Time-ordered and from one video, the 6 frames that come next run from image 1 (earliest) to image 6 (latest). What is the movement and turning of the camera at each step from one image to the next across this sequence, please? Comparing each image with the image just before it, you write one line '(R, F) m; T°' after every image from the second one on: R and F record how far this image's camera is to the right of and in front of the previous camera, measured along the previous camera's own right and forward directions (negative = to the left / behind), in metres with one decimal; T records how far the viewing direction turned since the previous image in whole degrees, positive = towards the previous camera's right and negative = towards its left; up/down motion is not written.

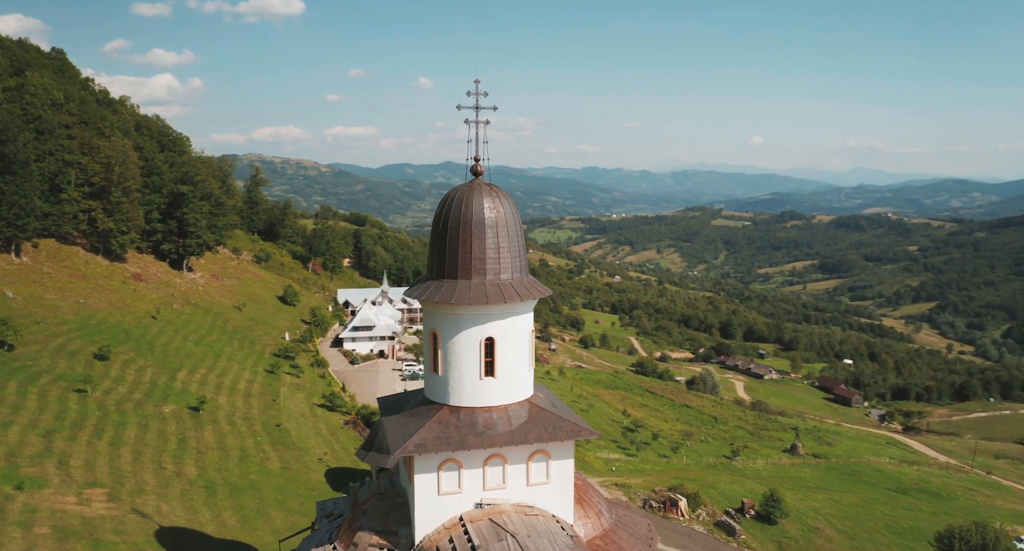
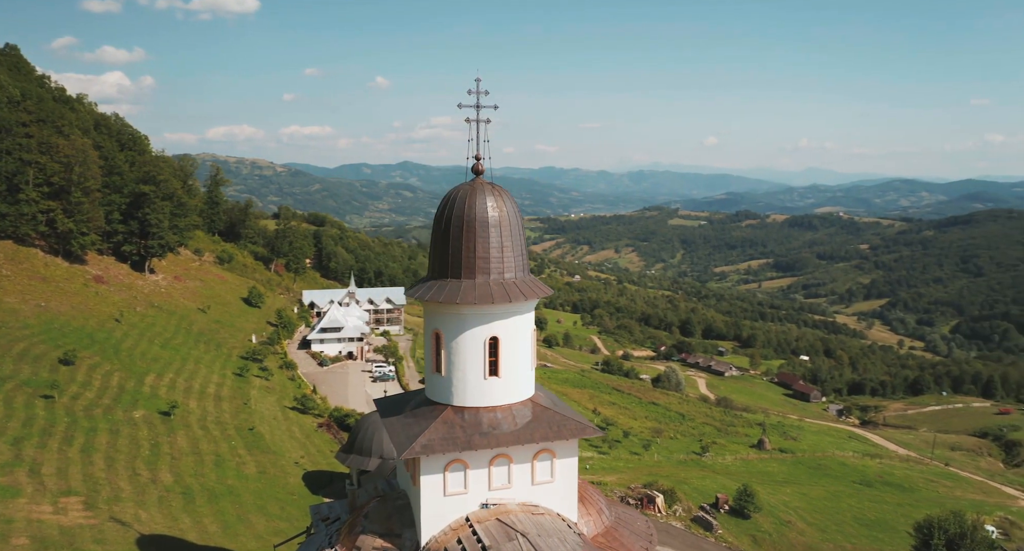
(-0.7, +0.1) m; +3°
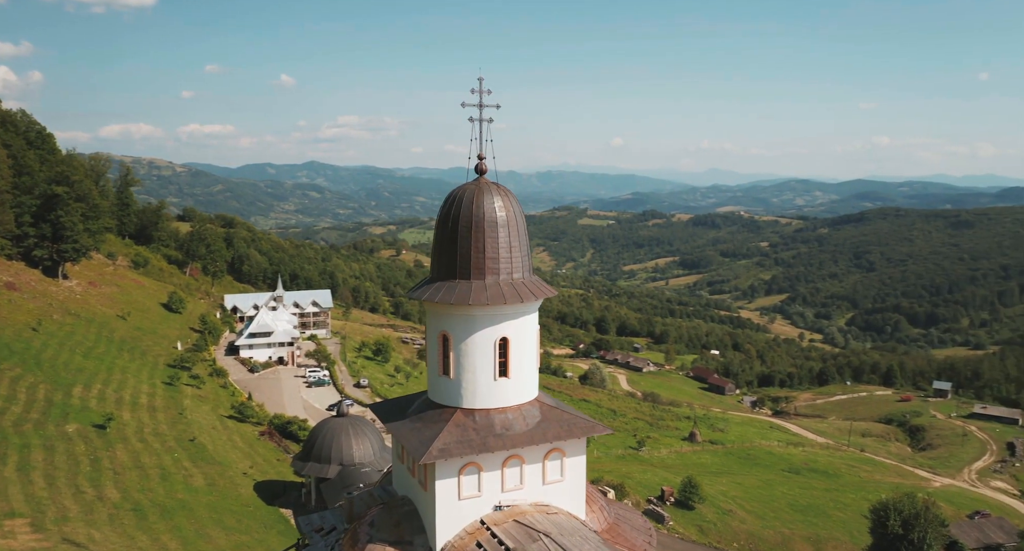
(-1.5, +0.1) m; +6°
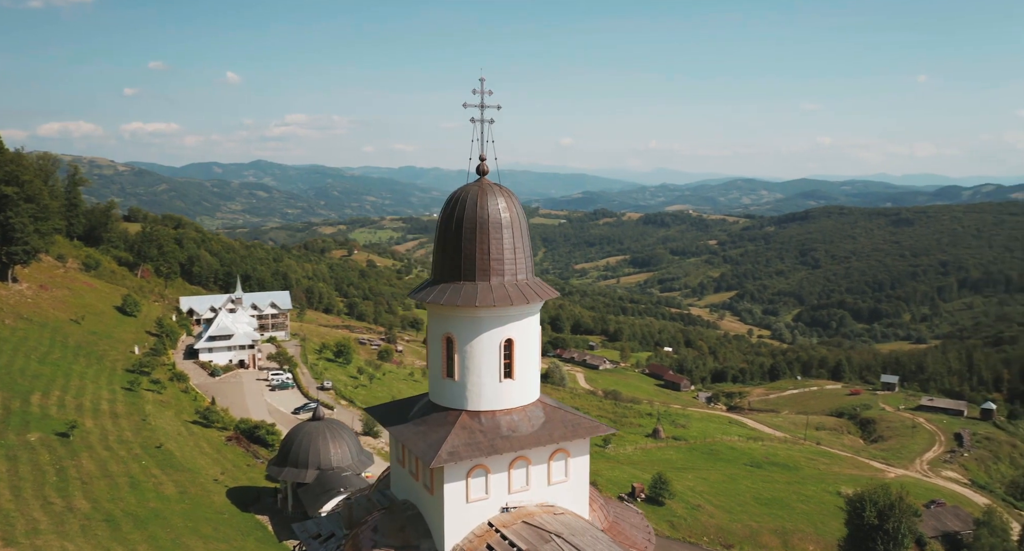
(-0.8, 0.0) m; +3°
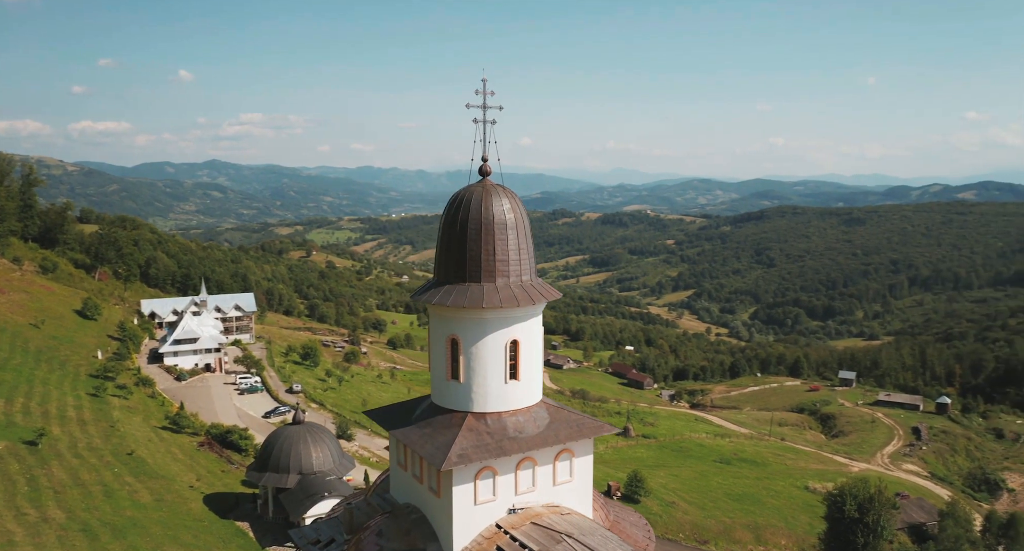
(-0.7, 0.0) m; +3°
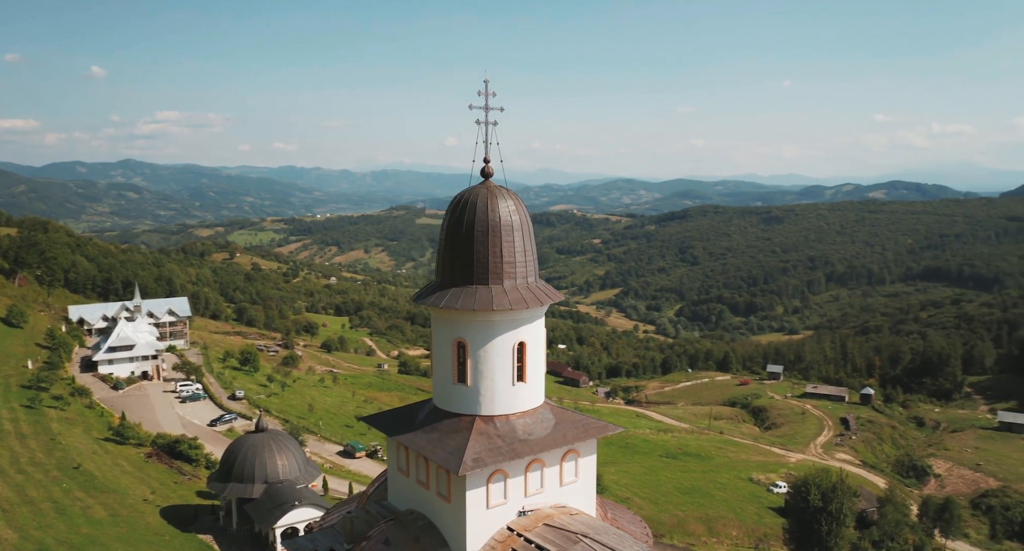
(-1.2, 0.0) m; +5°
